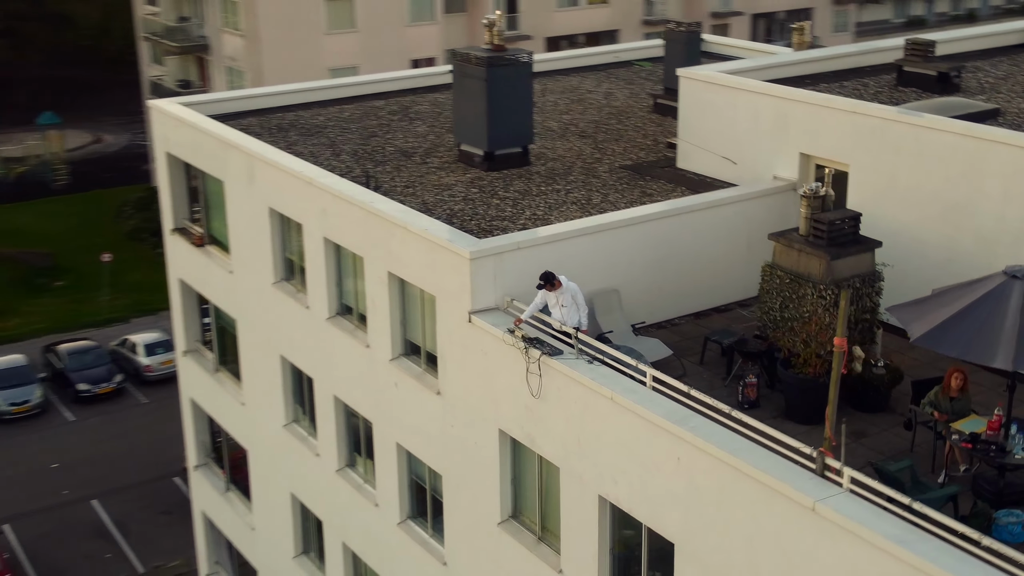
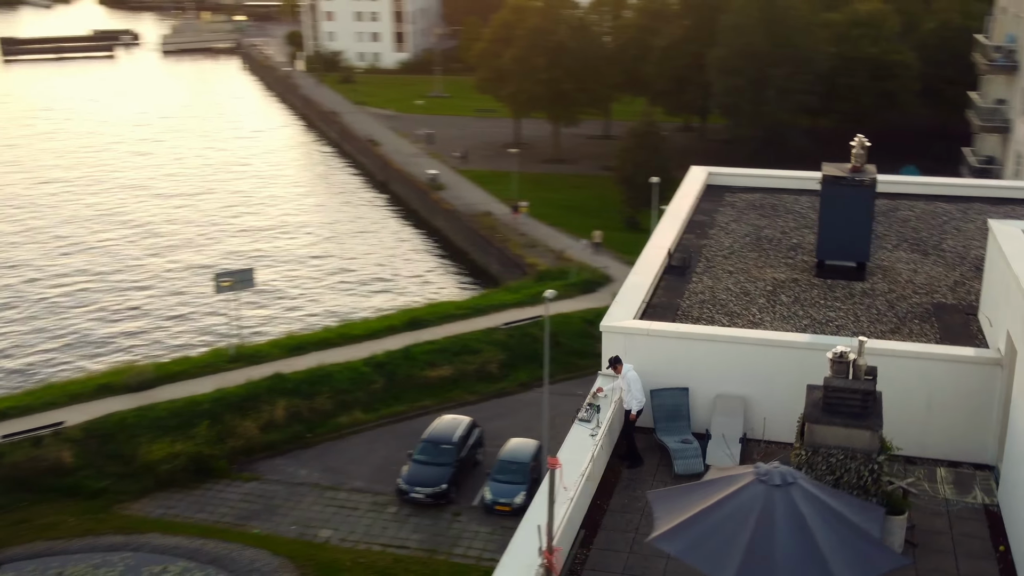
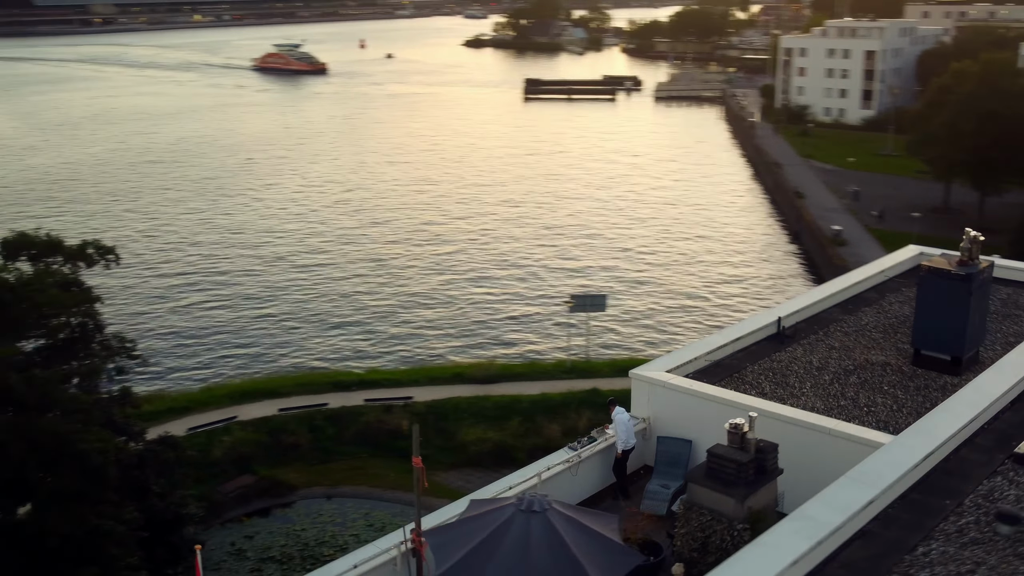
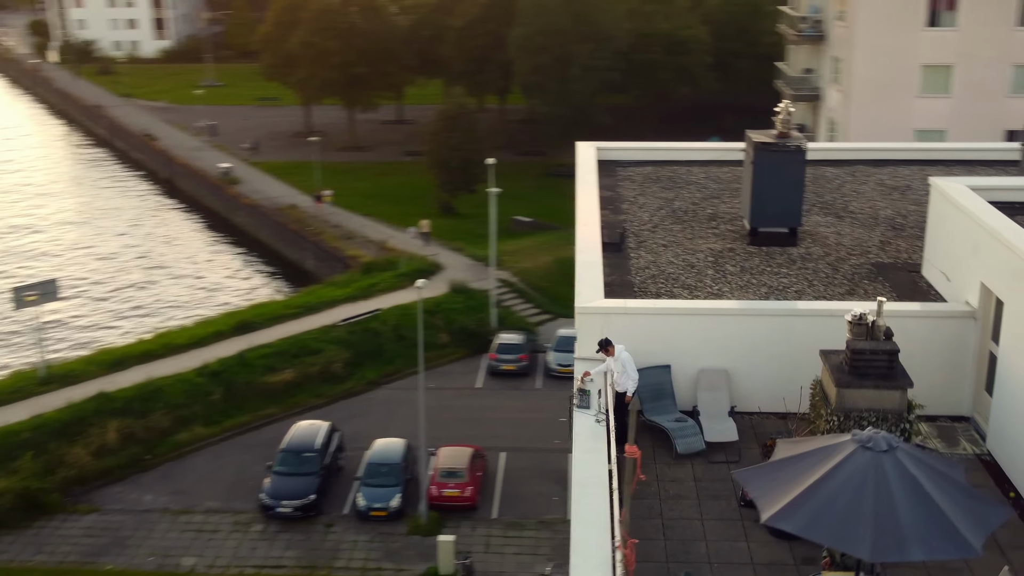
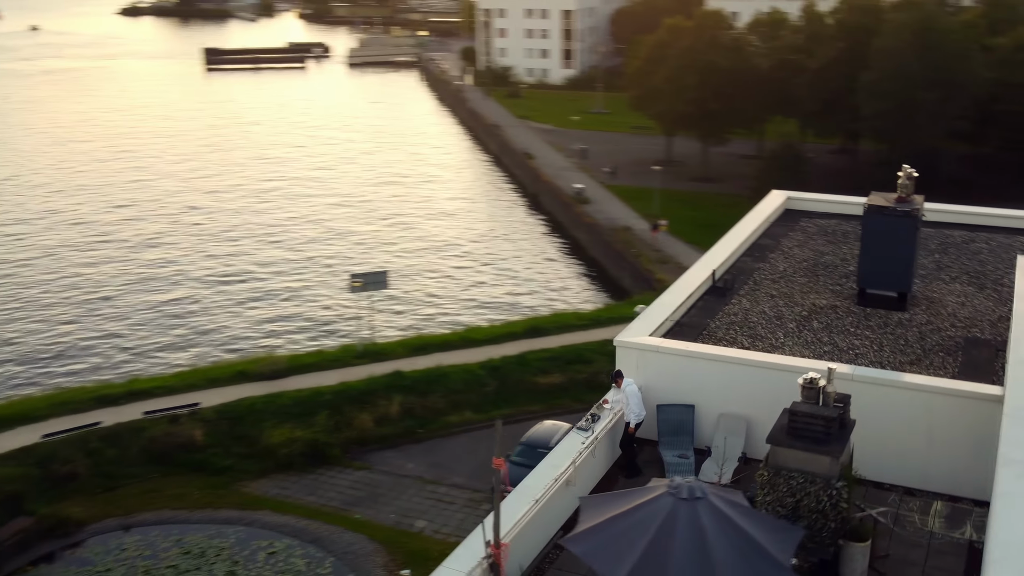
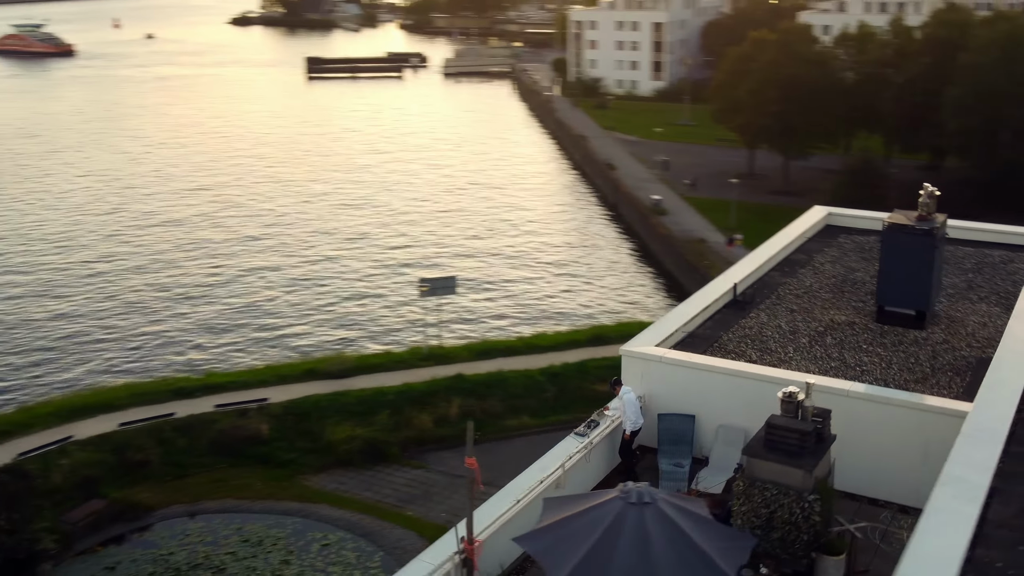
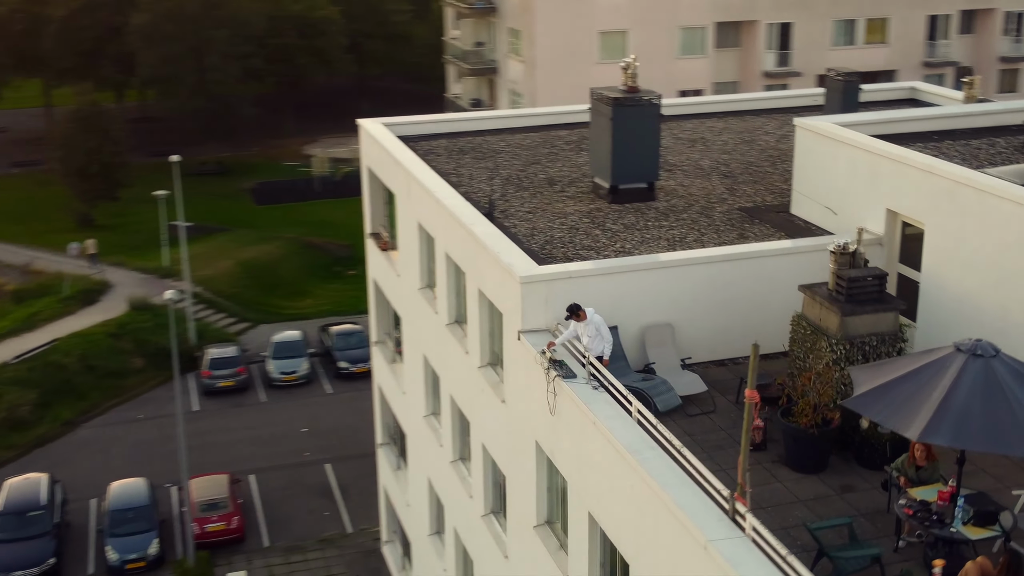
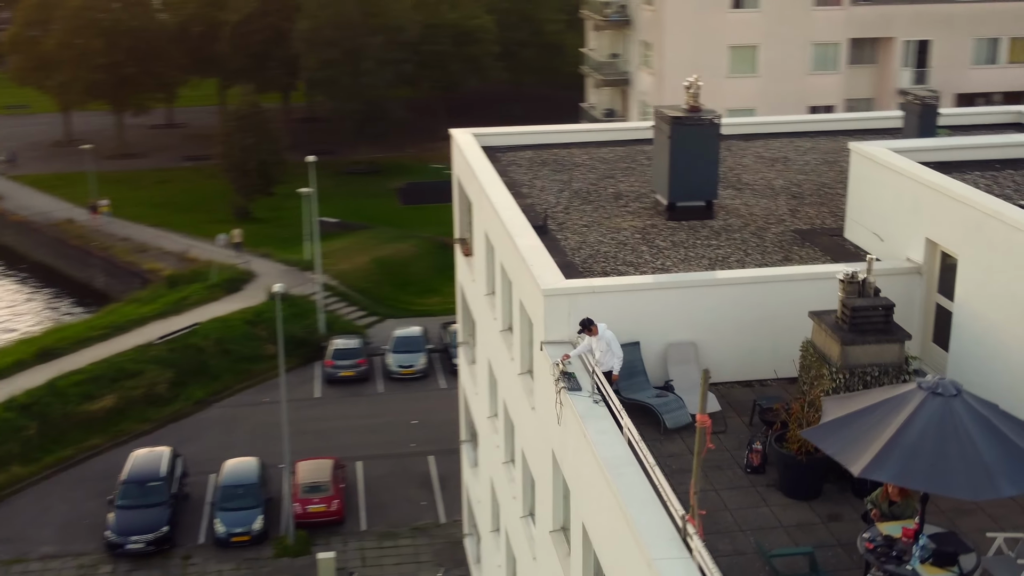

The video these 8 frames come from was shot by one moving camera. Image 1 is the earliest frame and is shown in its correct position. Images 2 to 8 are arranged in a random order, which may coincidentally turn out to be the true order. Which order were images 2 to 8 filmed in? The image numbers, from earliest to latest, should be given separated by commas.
7, 8, 4, 2, 5, 6, 3
